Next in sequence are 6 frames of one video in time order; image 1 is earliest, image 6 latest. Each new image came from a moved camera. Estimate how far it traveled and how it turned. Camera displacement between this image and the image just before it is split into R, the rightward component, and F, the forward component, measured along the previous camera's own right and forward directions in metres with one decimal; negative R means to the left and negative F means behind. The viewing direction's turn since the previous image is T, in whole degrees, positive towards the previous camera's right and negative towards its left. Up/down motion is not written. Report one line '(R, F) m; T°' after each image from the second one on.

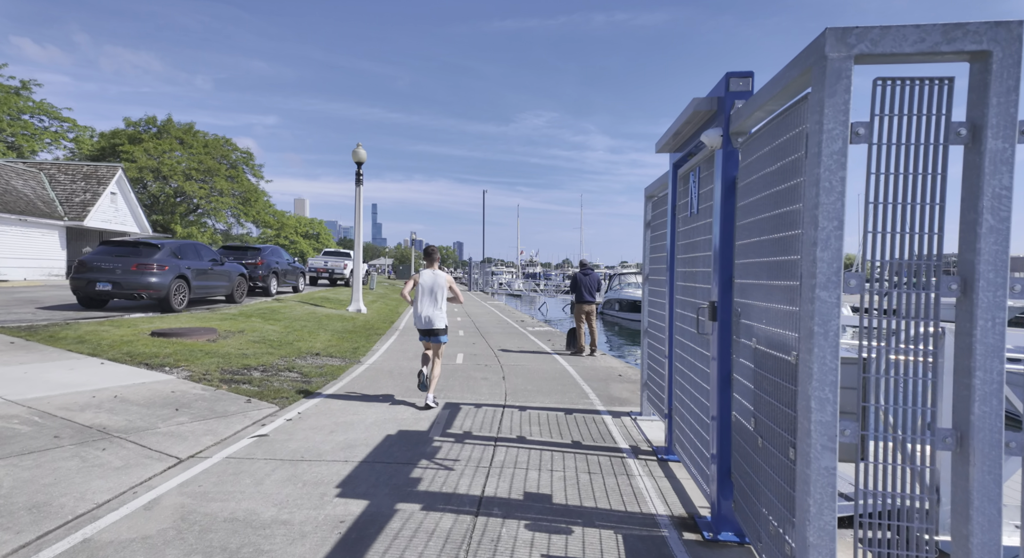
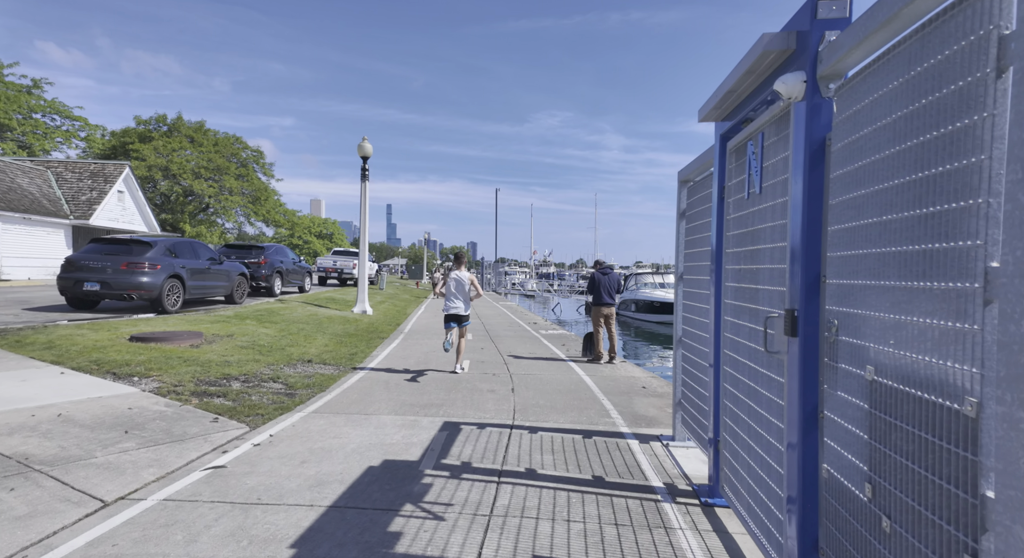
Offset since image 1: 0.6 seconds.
(0.0, +1.0) m; -1°
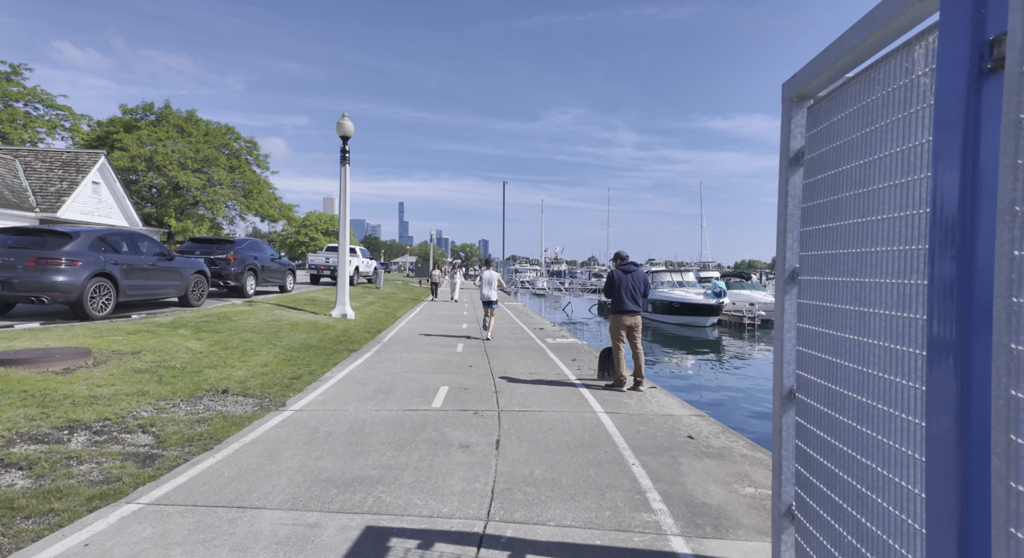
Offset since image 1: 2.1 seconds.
(+0.3, +2.6) m; -1°
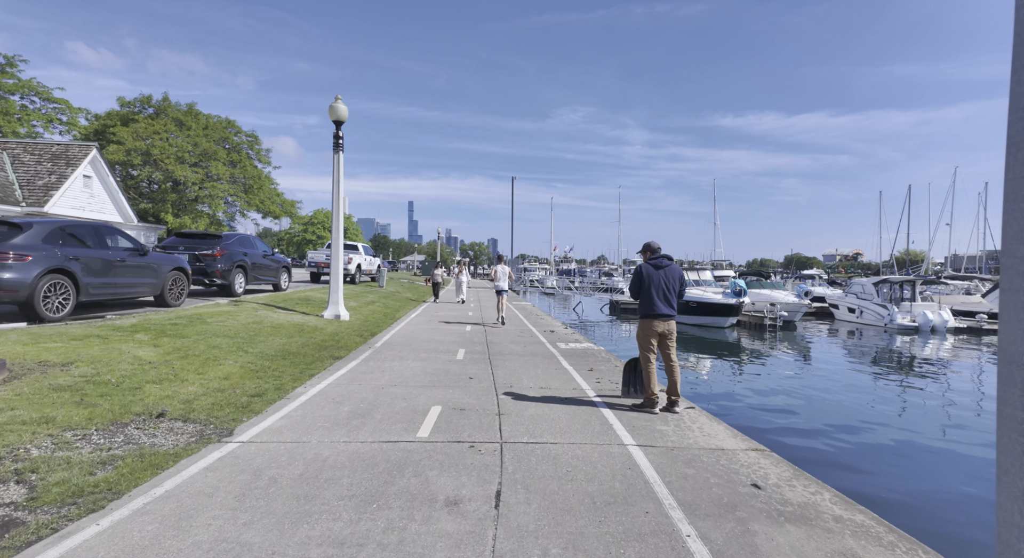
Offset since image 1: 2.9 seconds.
(0.0, +1.4) m; -1°
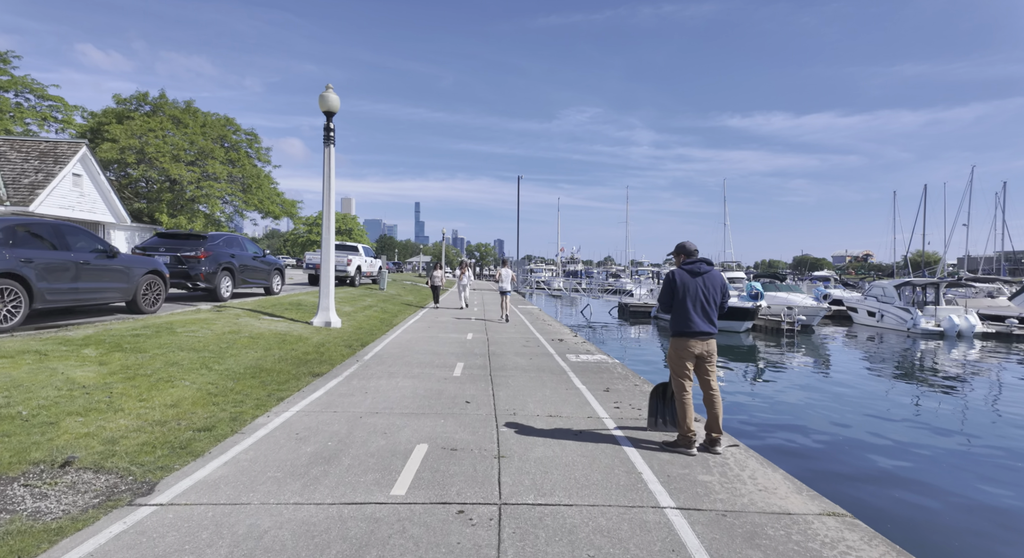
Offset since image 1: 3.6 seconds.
(0.0, +1.2) m; -1°
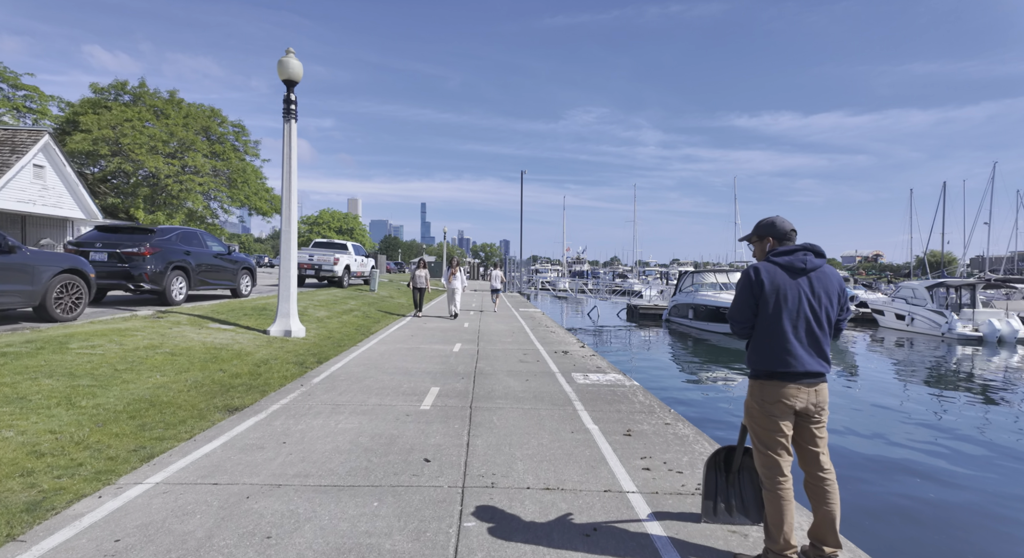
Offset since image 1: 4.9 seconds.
(+0.2, +2.3) m; -1°
